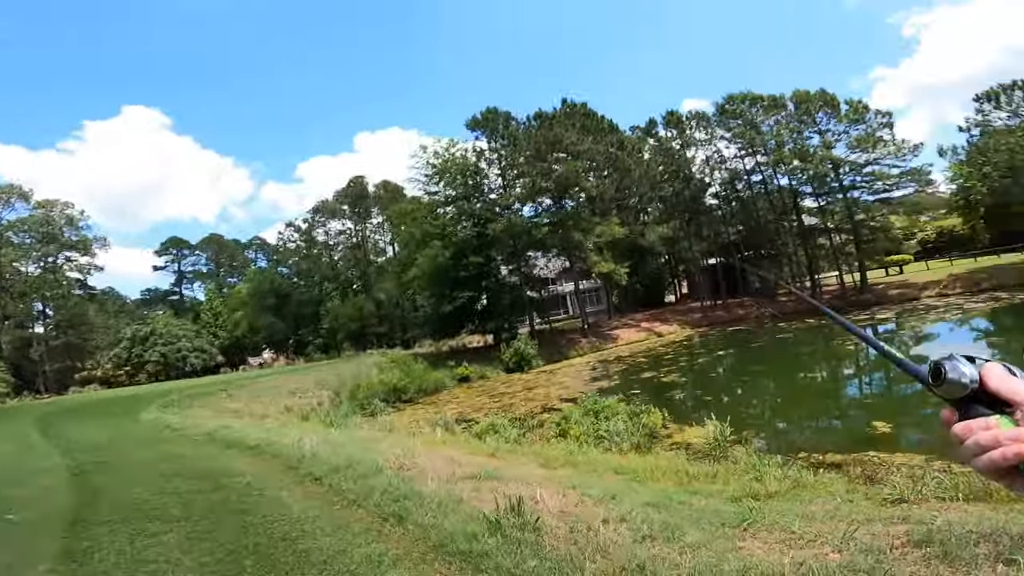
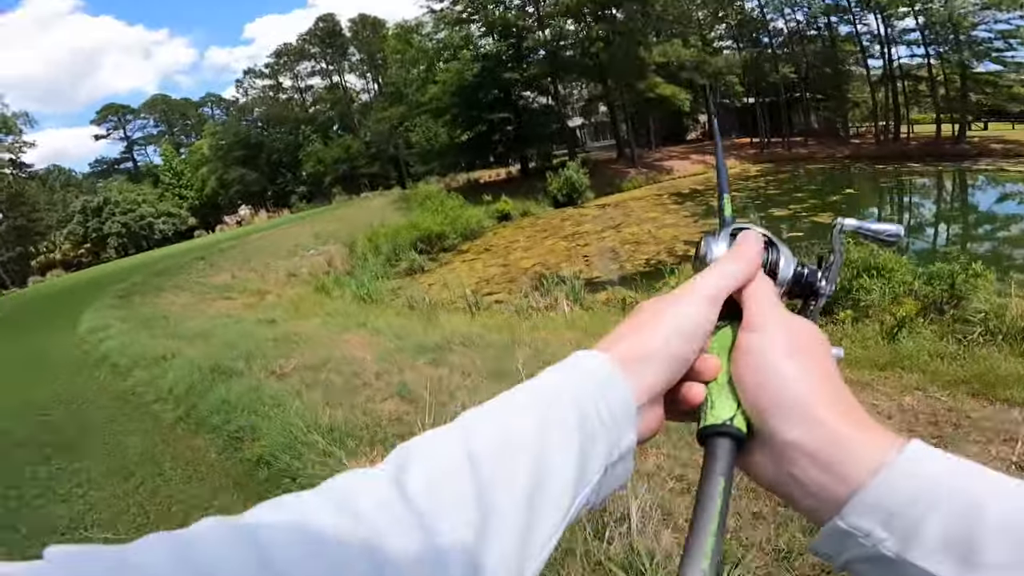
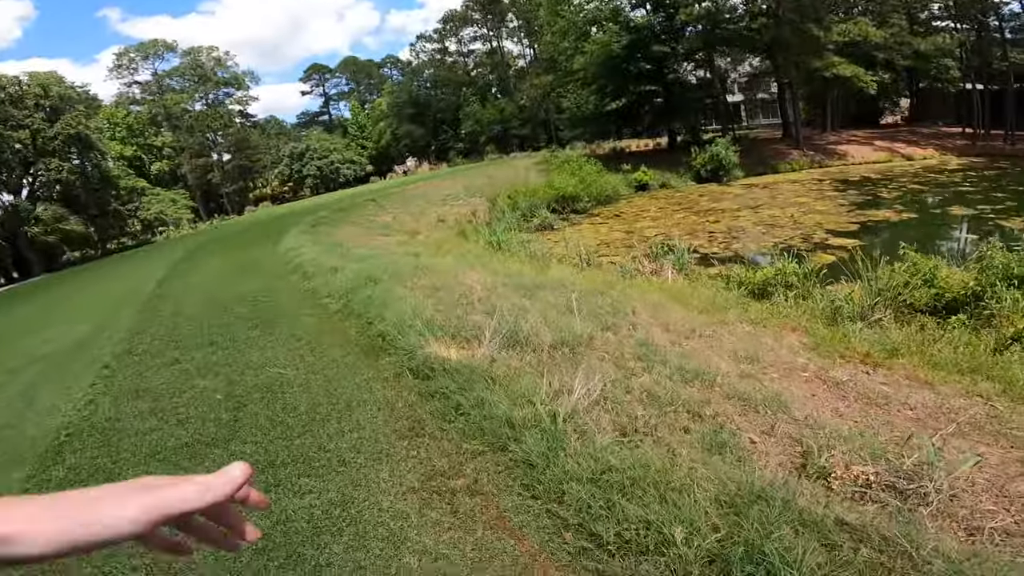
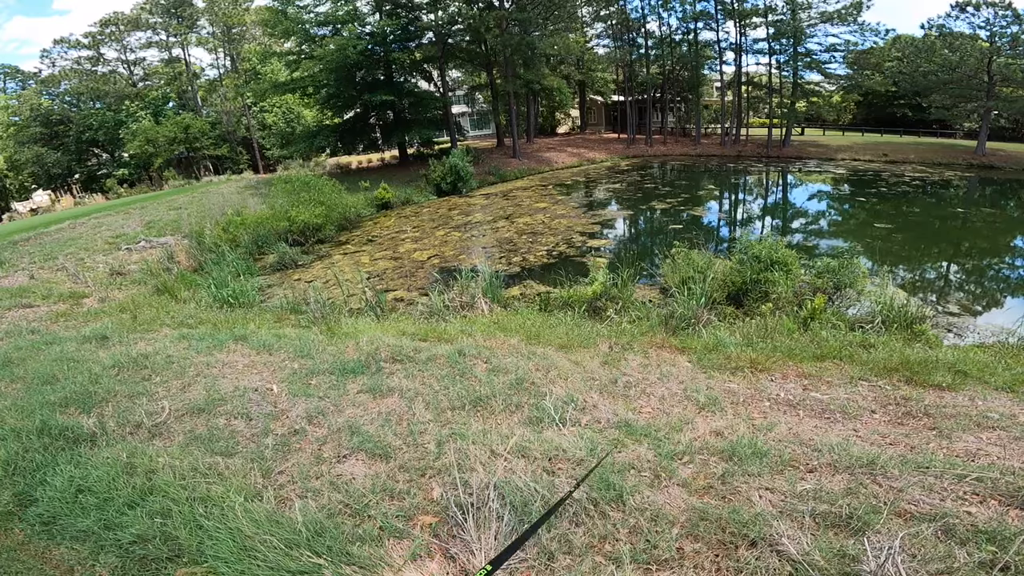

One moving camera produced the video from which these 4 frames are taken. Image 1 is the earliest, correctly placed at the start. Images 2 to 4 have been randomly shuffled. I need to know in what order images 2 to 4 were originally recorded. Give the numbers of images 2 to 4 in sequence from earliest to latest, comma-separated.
3, 2, 4
